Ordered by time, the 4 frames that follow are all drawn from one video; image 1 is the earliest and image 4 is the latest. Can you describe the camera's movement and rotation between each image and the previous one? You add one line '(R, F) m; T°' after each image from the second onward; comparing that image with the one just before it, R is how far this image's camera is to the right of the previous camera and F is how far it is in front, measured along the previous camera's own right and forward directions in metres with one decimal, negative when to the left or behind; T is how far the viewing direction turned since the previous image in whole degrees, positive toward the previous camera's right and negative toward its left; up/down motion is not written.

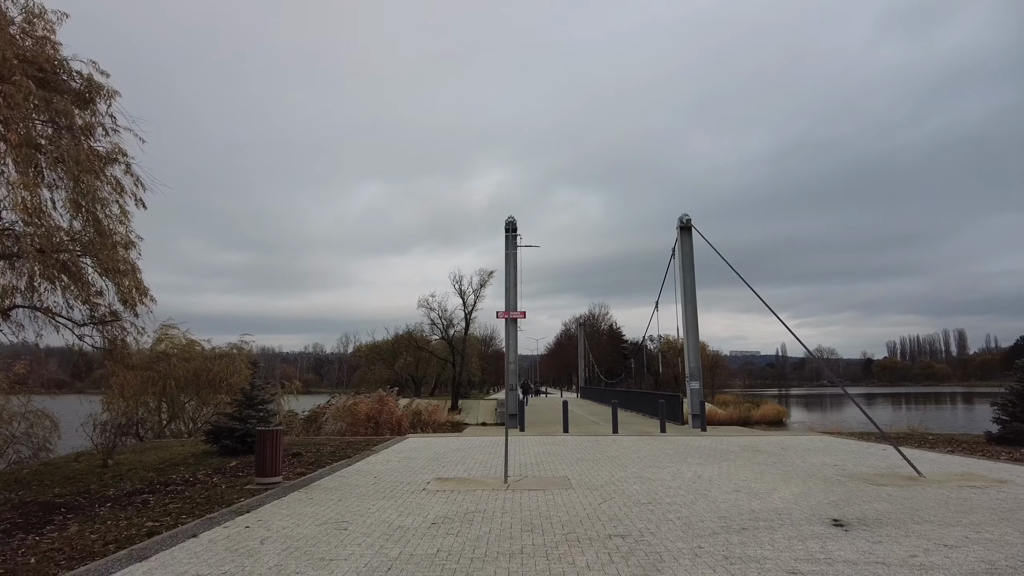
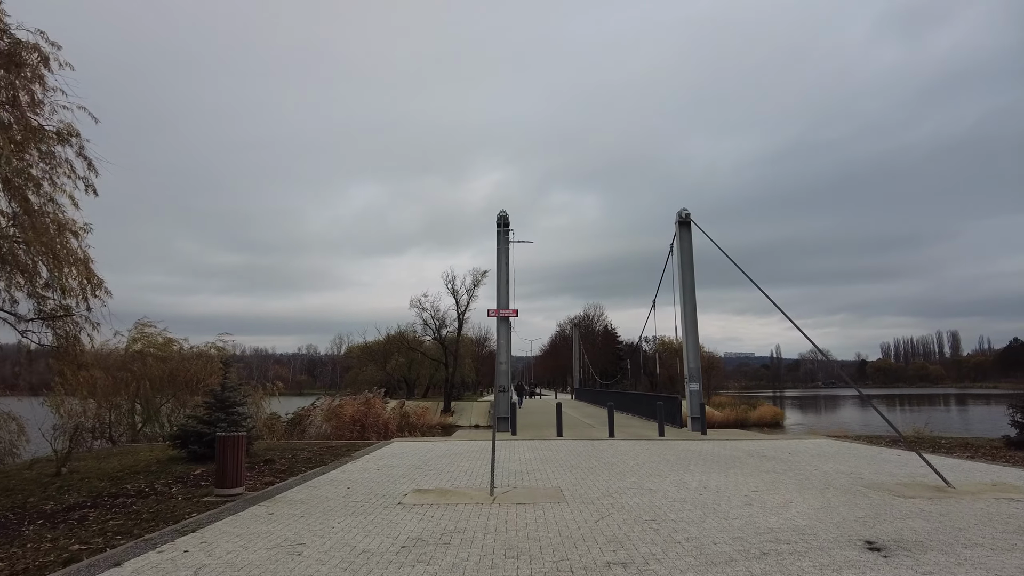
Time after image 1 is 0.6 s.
(+0.1, +0.8) m; 0°
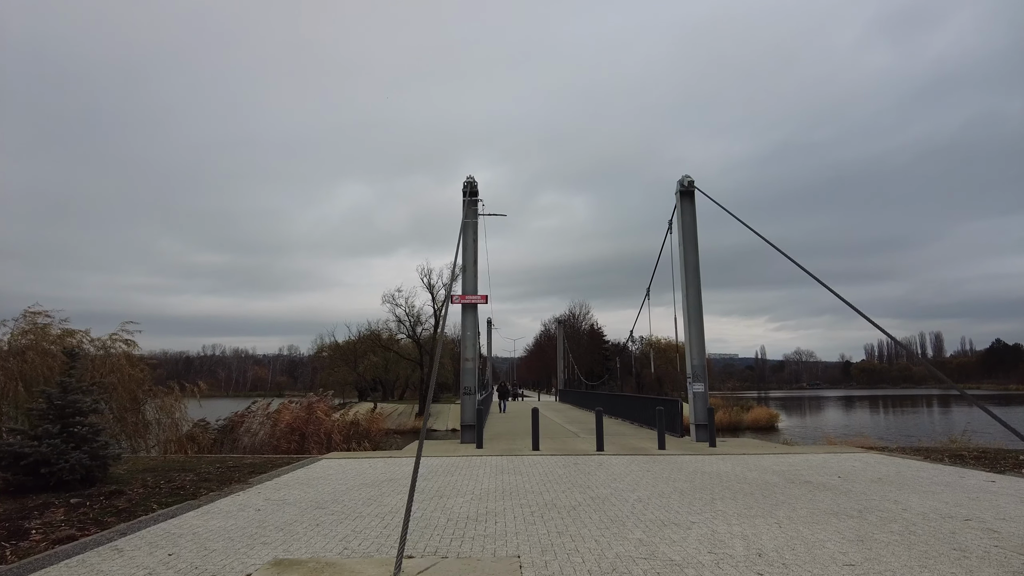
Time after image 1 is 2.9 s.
(+0.5, +3.1) m; +1°
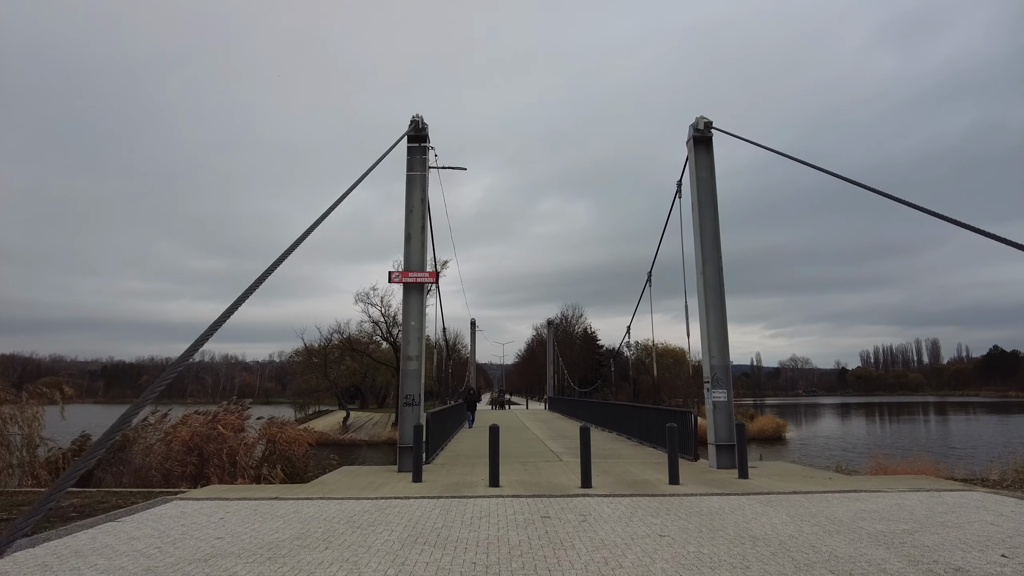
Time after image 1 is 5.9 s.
(+0.7, +3.7) m; +1°
